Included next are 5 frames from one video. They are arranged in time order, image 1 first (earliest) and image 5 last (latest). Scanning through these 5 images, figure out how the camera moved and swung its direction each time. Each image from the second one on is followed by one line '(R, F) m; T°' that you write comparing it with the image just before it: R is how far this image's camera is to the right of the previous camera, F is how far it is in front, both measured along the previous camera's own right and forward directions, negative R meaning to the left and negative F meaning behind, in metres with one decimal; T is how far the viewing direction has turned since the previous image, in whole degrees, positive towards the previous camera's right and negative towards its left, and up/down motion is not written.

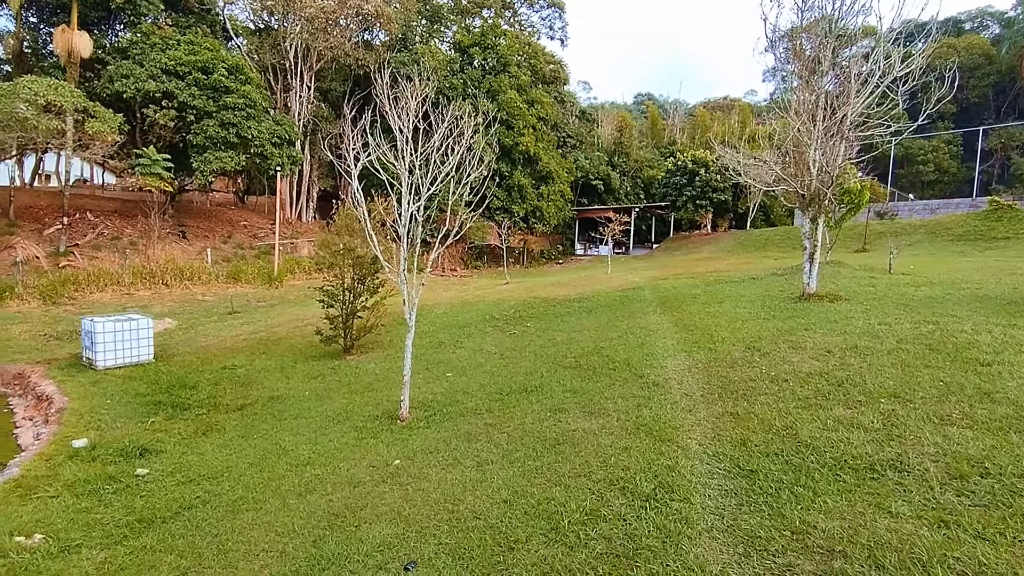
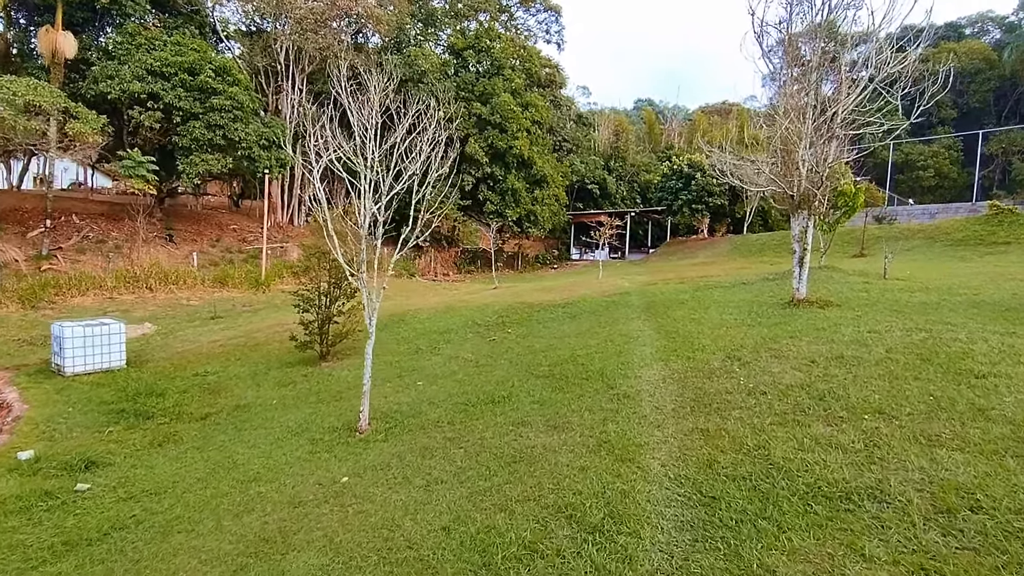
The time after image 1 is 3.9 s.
(+0.3, +0.3) m; 0°
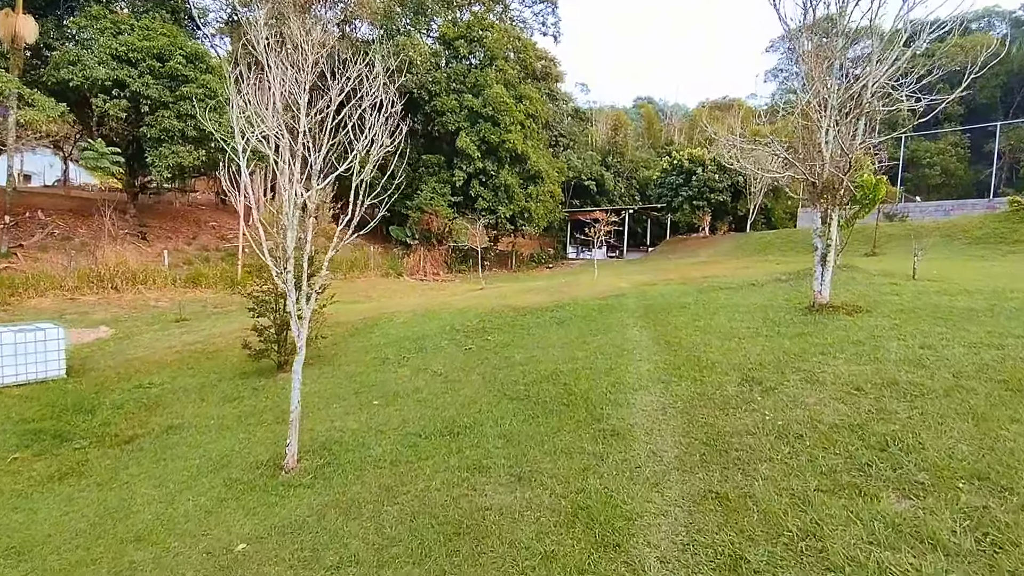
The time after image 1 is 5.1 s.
(+0.3, +1.0) m; 0°
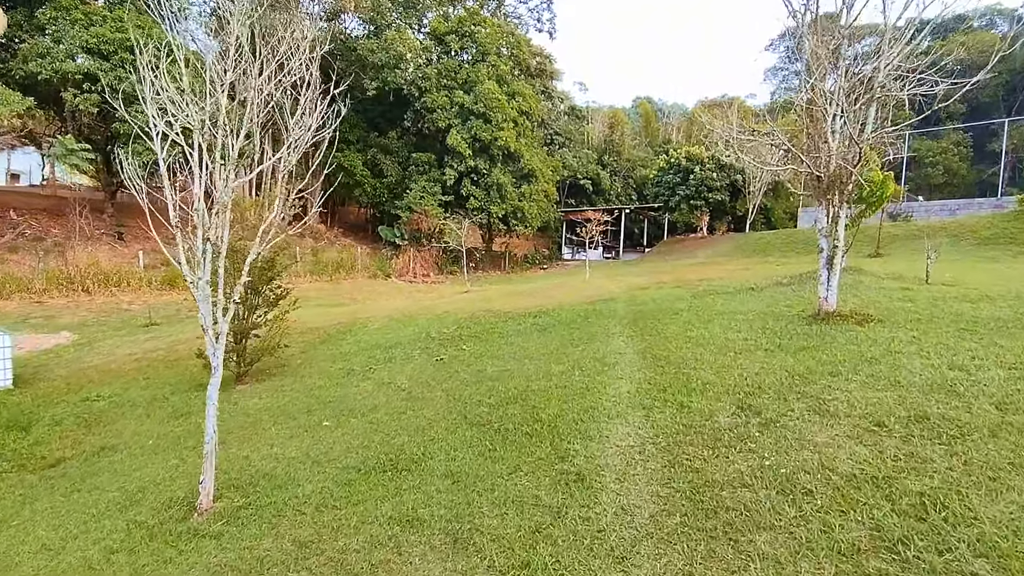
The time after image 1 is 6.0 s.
(+0.3, +0.6) m; 0°
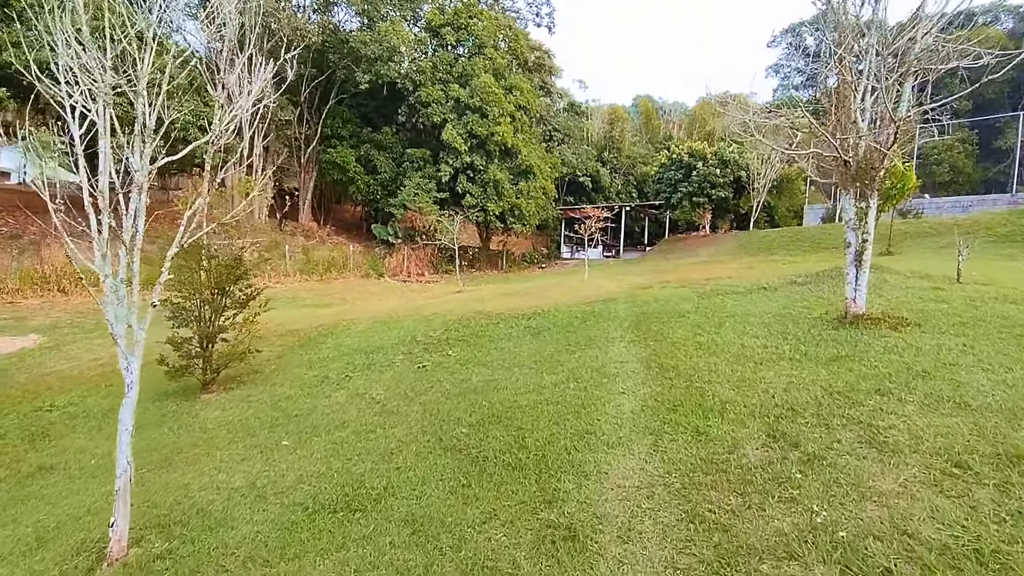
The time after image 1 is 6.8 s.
(+0.1, +0.6) m; 0°
